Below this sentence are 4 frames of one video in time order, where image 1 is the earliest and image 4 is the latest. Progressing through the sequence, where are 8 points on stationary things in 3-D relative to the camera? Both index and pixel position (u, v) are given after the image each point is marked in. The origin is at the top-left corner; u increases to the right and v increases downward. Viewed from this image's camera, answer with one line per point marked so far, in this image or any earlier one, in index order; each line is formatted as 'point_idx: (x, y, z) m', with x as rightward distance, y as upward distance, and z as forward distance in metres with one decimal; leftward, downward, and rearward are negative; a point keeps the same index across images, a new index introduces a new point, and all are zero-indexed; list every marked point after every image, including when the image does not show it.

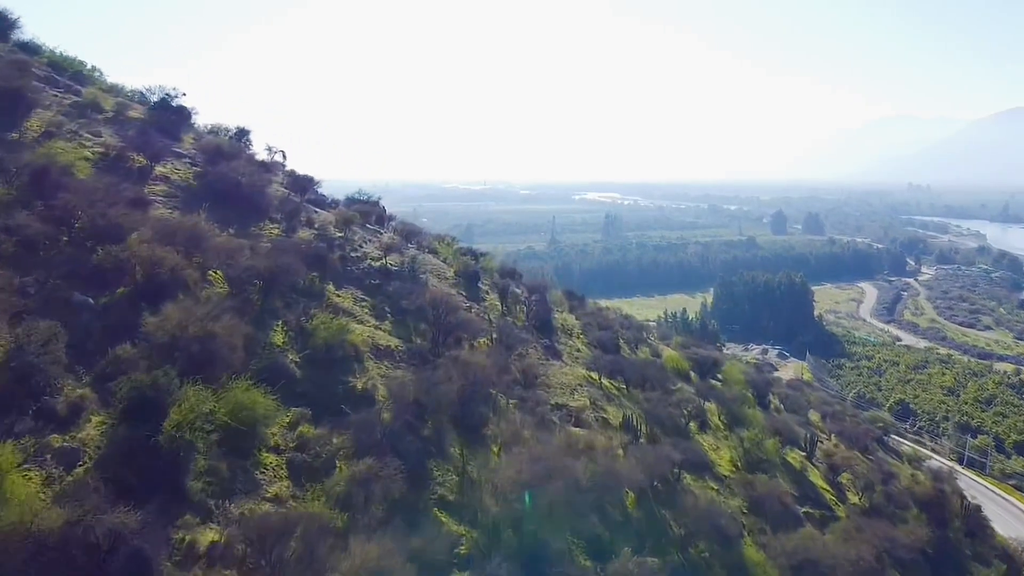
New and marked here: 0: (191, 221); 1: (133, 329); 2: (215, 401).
0: (-9.0, +1.8, +17.7) m
1: (-7.9, -0.9, +13.3) m
2: (-5.7, -2.2, +12.1) m
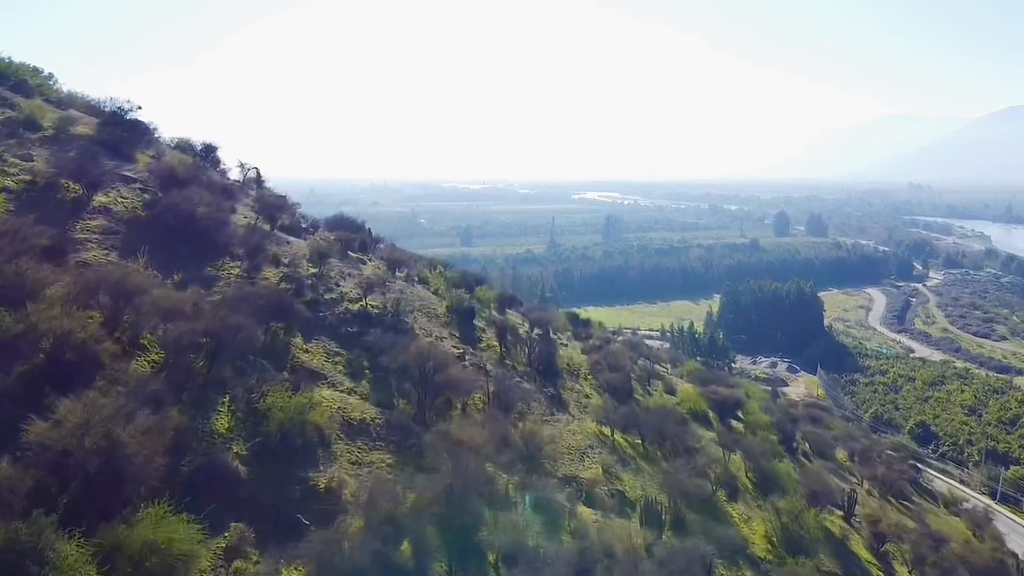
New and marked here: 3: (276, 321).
0: (-9.0, +0.4, +14.6) m
1: (-7.9, -2.3, +10.2) m
2: (-5.7, -3.6, +9.0) m
3: (-6.3, -0.9, +16.9) m
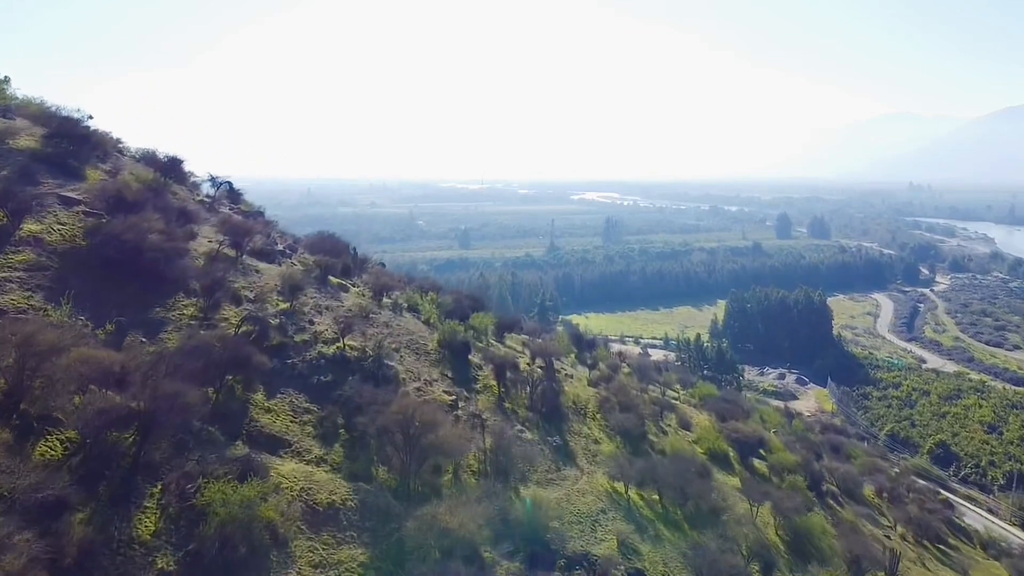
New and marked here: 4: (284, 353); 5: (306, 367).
0: (-9.0, -0.7, +11.9) m
1: (-7.9, -3.4, +7.5) m
2: (-5.6, -4.7, +6.3) m
3: (-6.3, -1.9, +14.2) m
4: (-5.8, -1.6, +16.0) m
5: (-5.2, -2.0, +16.0) m
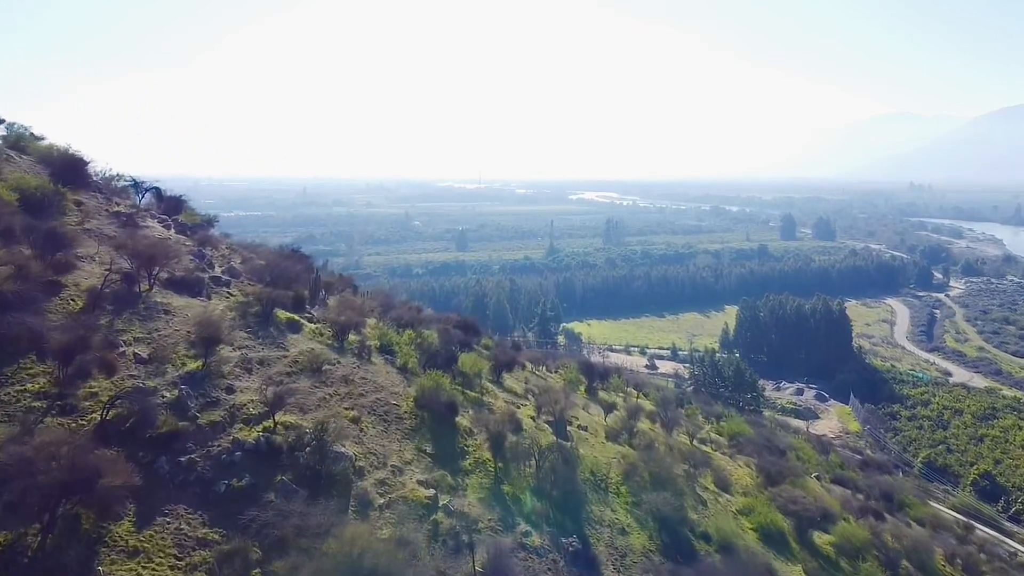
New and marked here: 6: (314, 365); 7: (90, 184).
0: (-8.9, -1.8, +6.8) m
1: (-7.9, -4.5, +2.4) m
2: (-5.6, -5.8, +1.2) m
3: (-6.2, -3.0, +9.1) m
4: (-5.7, -2.7, +10.8) m
5: (-5.2, -3.1, +10.8) m
6: (-4.8, -1.8, +15.4) m
7: (-12.6, +3.2, +19.0) m
